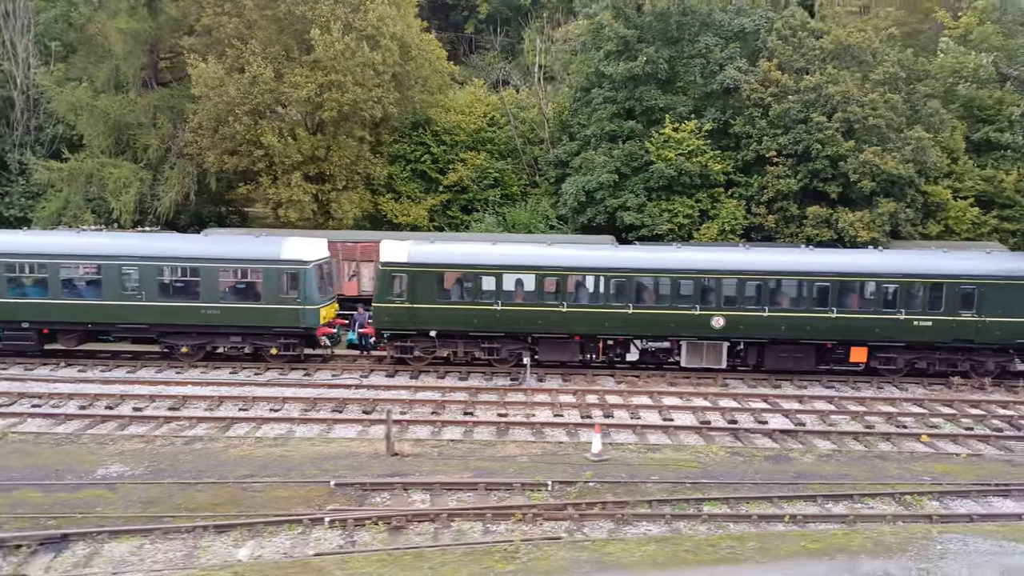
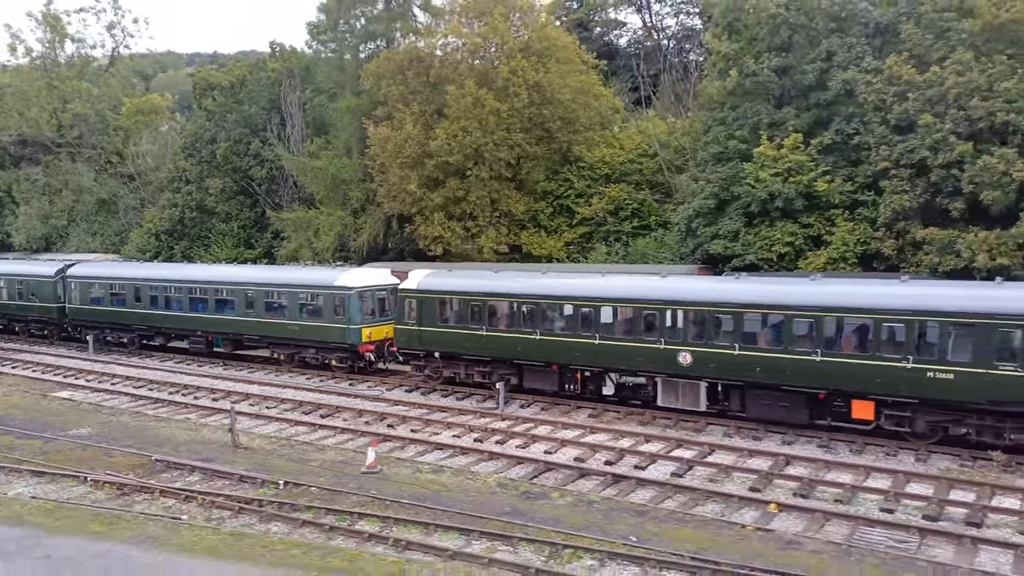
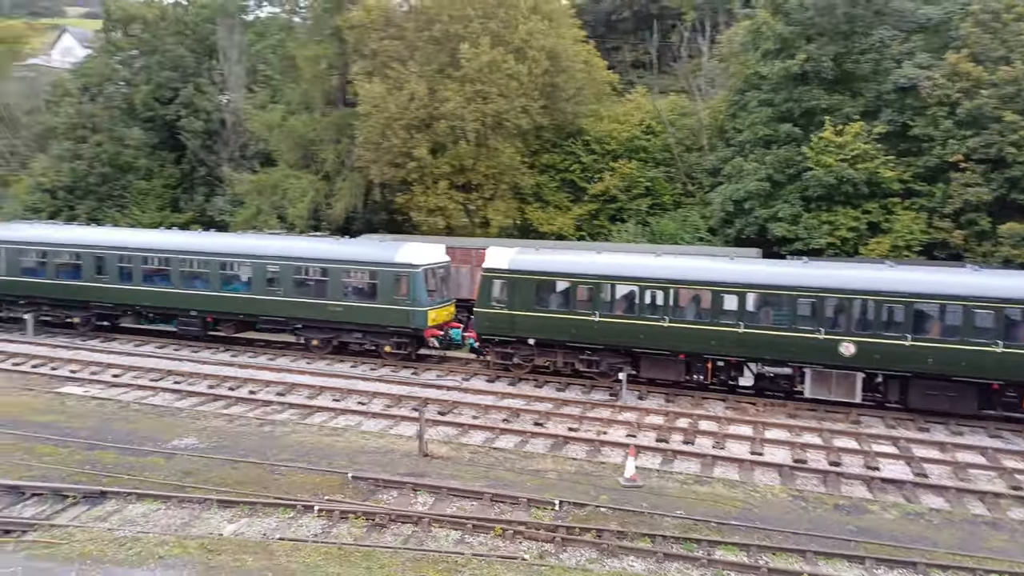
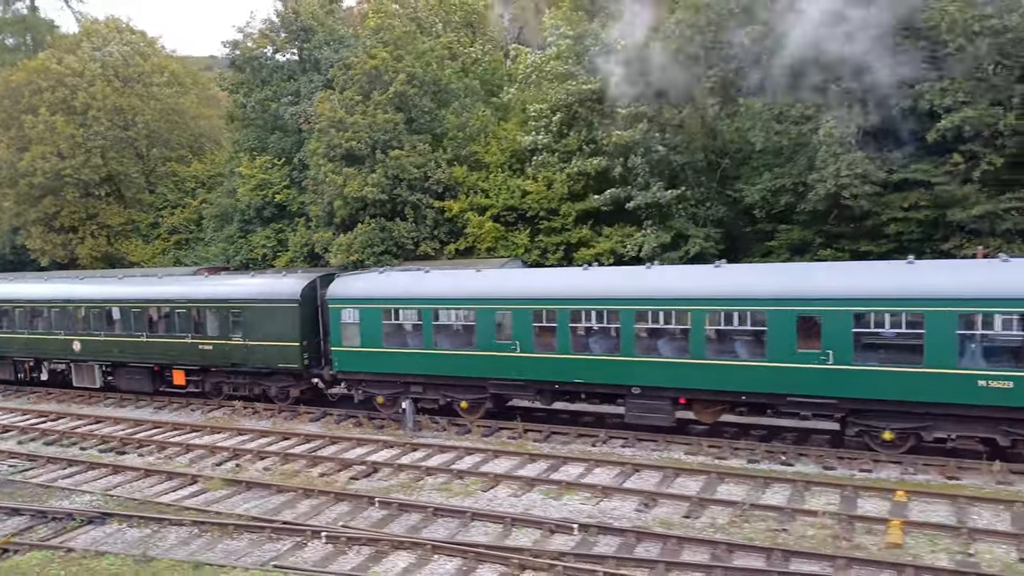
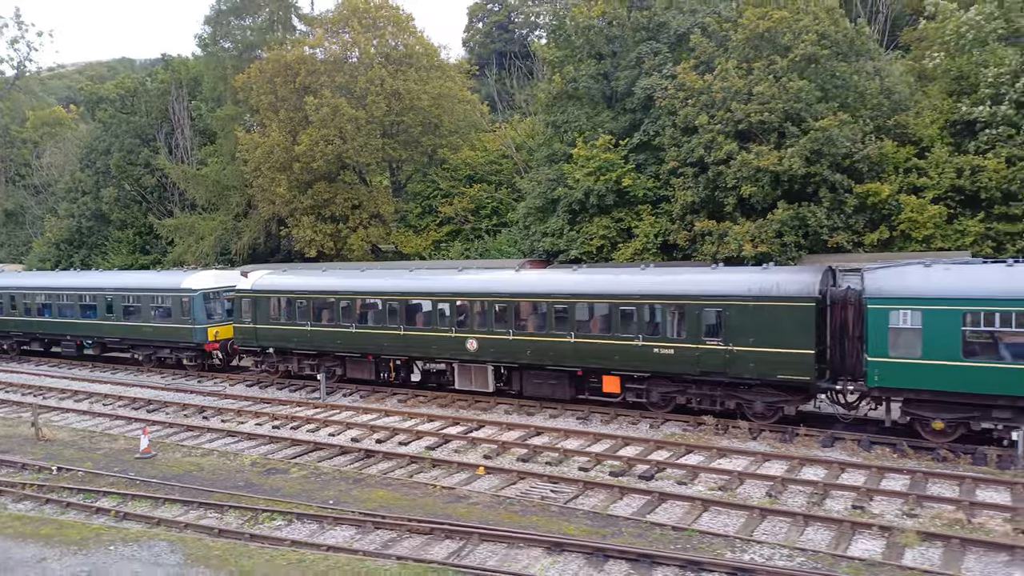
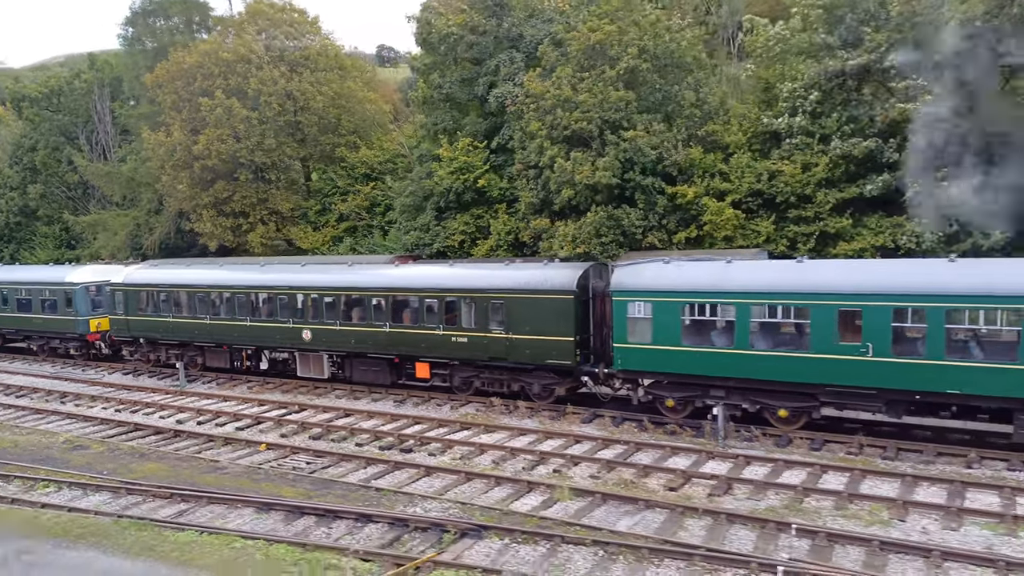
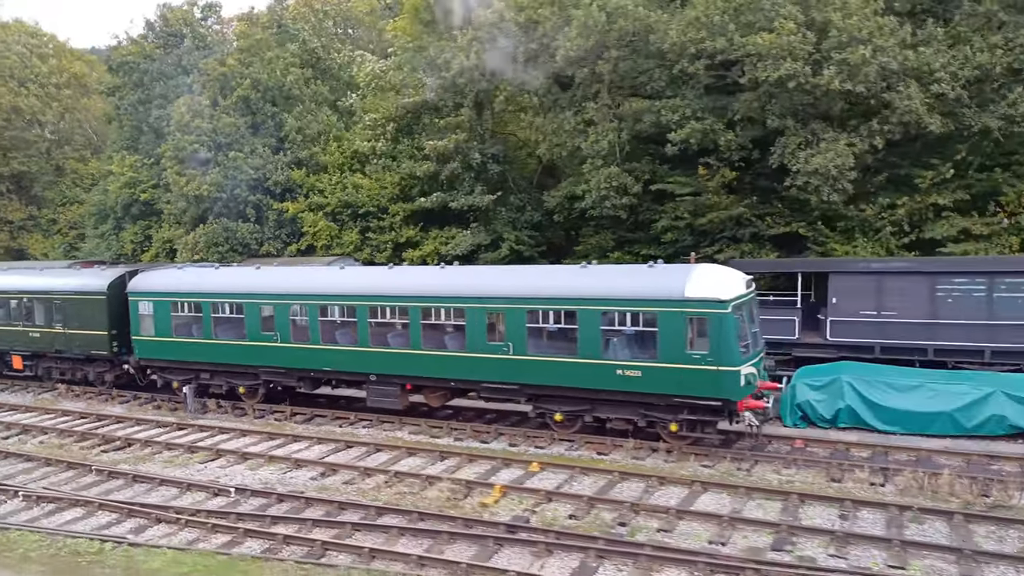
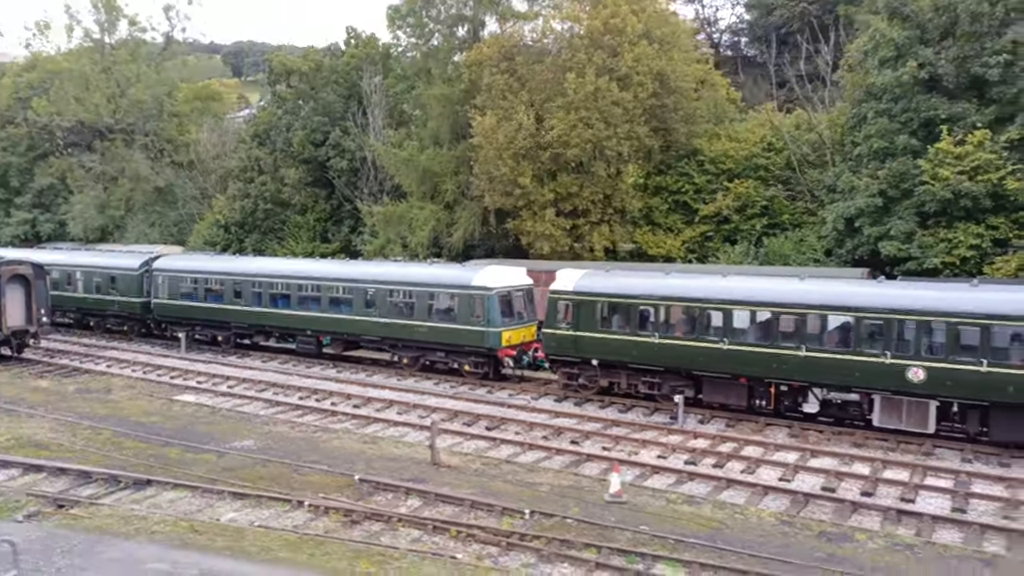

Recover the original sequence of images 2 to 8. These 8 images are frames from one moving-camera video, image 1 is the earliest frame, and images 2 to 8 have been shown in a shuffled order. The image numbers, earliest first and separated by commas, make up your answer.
3, 8, 2, 5, 6, 4, 7
